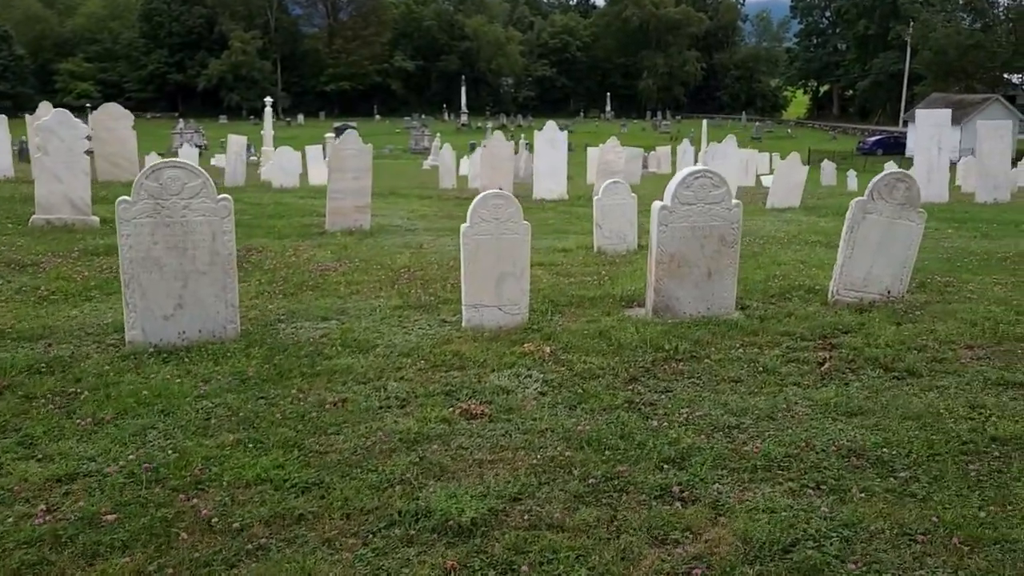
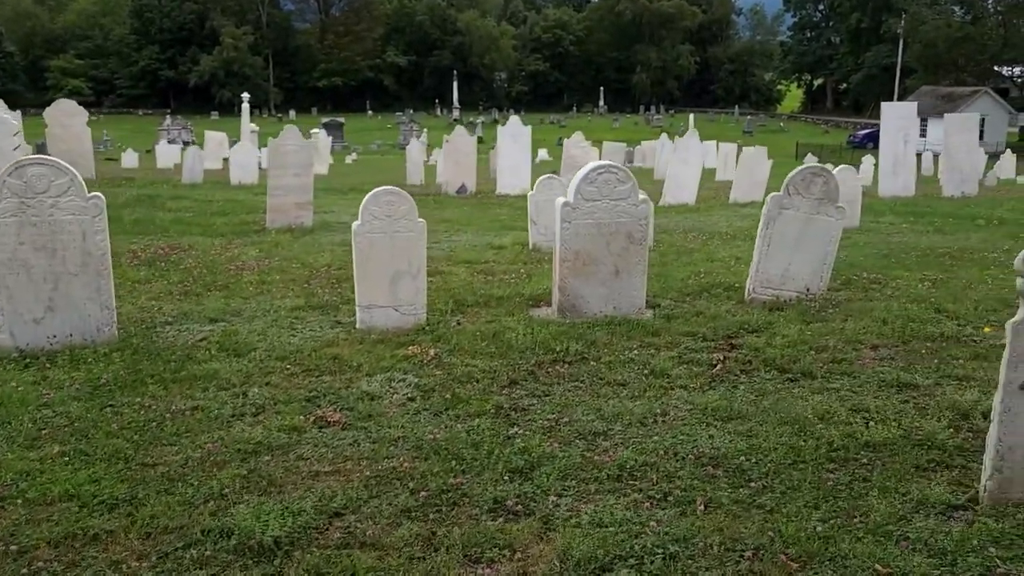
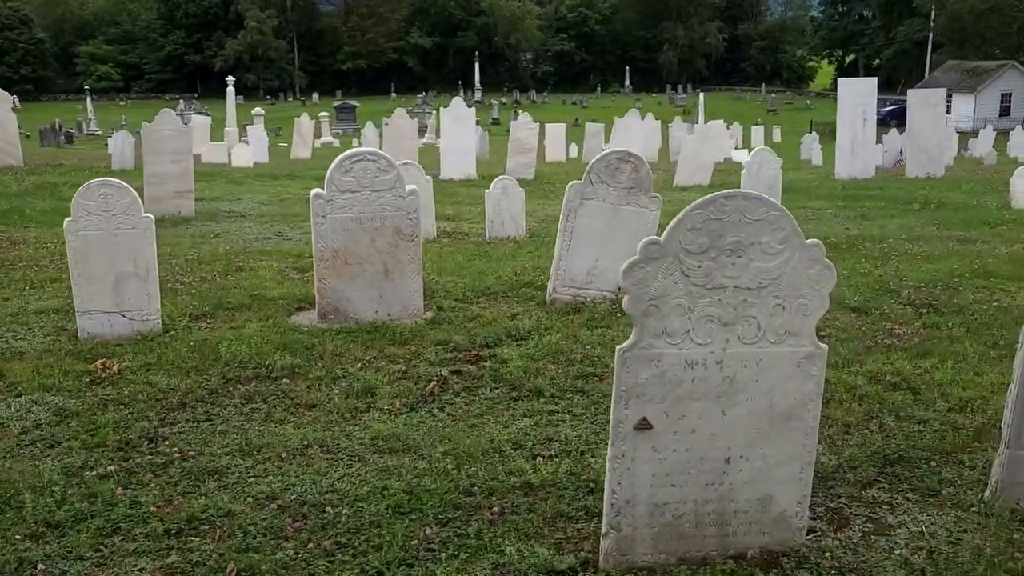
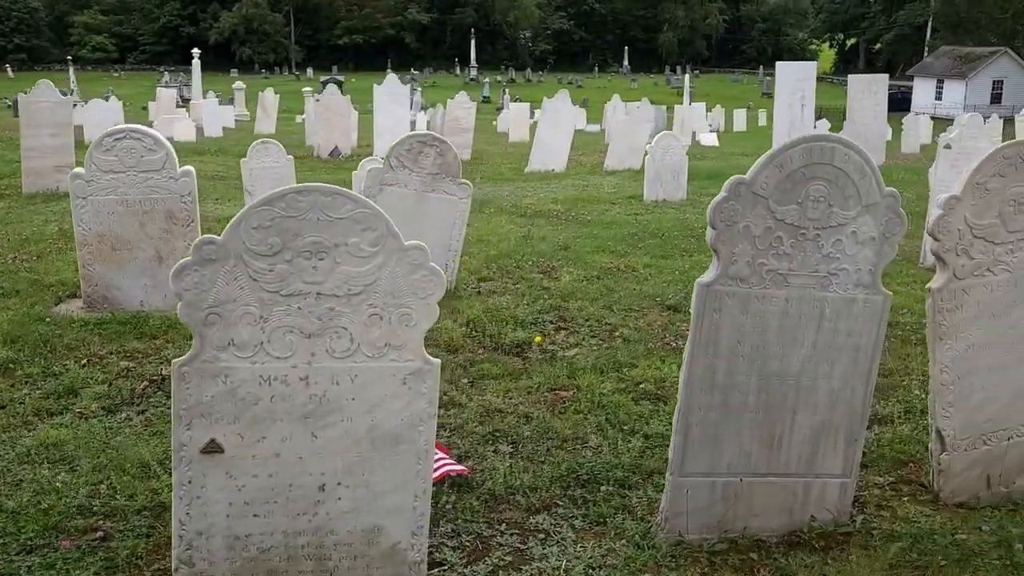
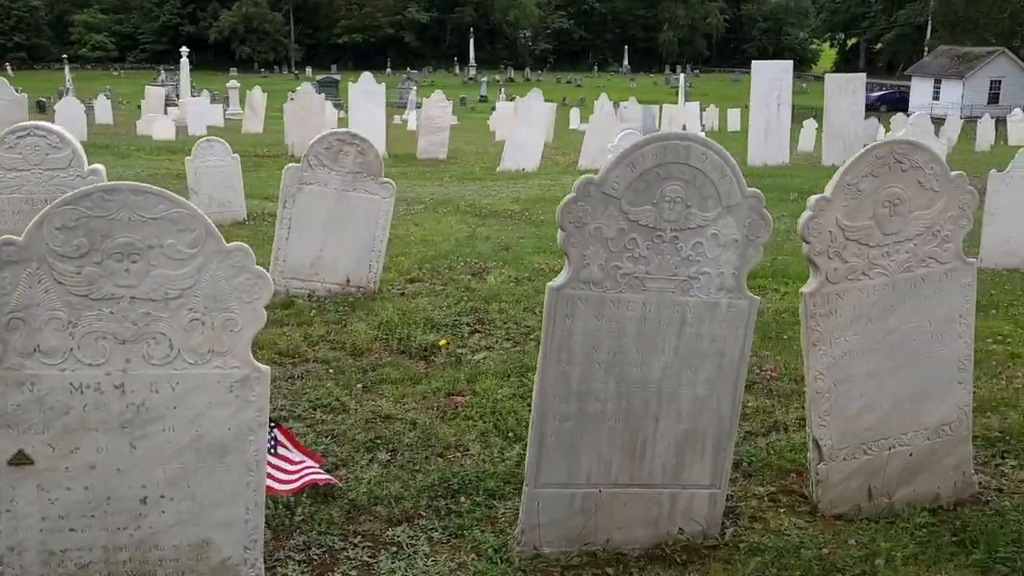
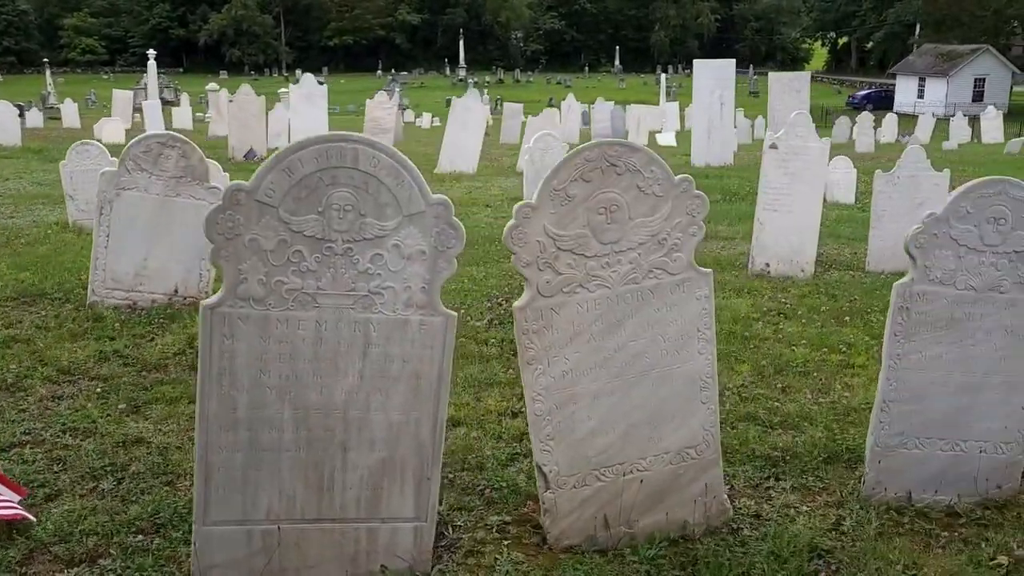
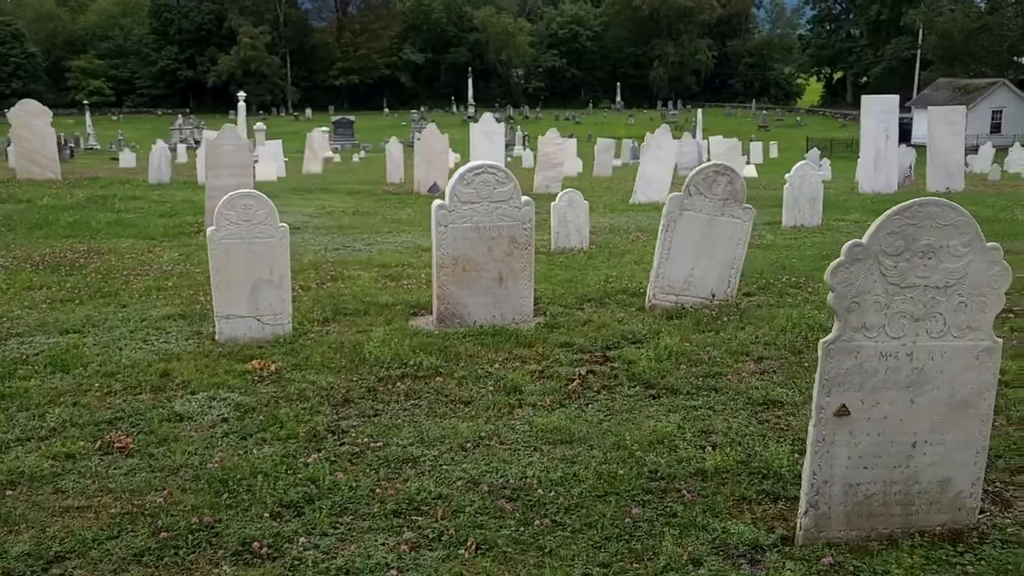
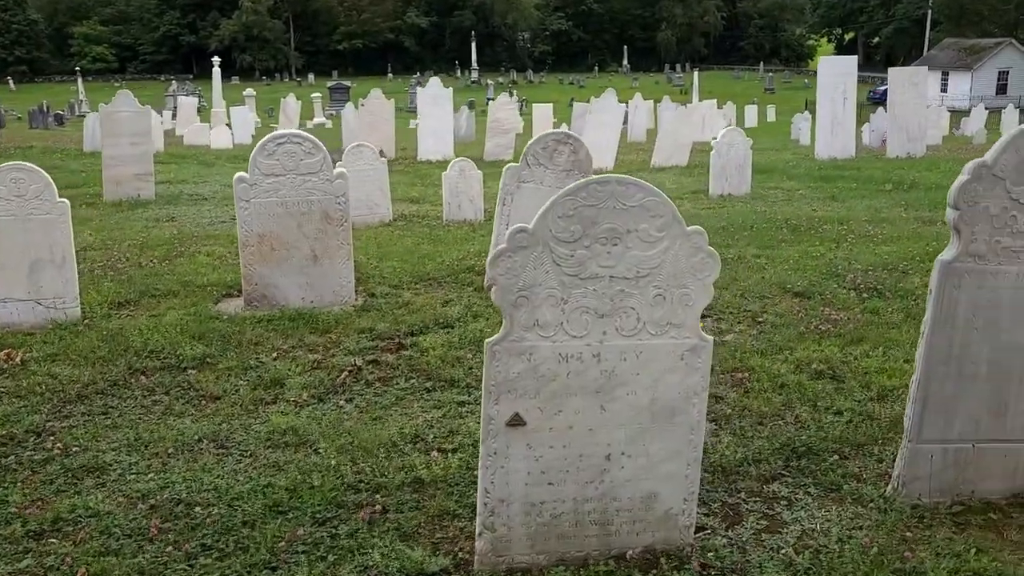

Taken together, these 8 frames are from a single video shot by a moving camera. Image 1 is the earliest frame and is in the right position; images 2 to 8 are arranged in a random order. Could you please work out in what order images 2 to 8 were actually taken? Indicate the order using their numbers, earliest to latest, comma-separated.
2, 7, 3, 8, 4, 5, 6
